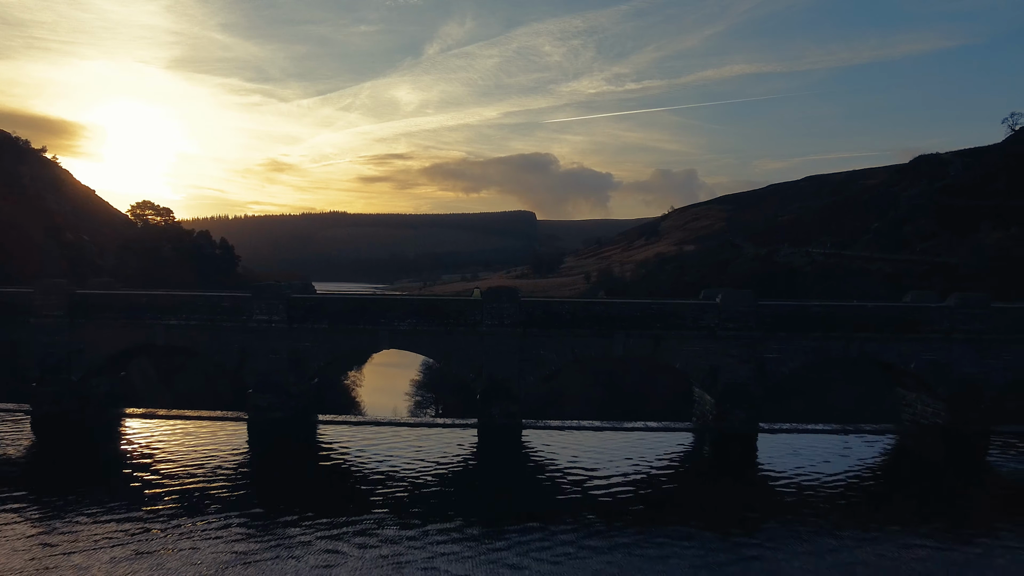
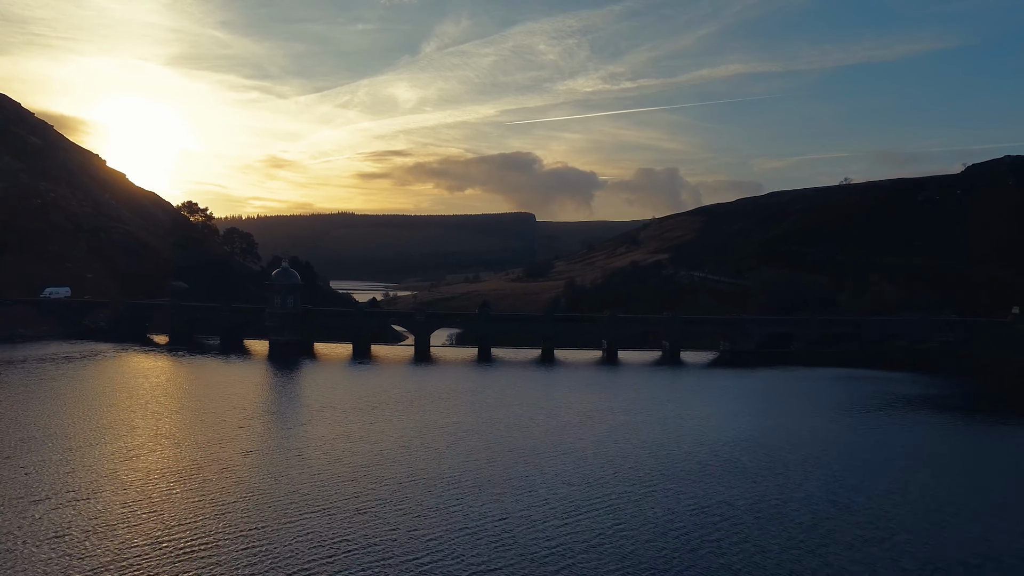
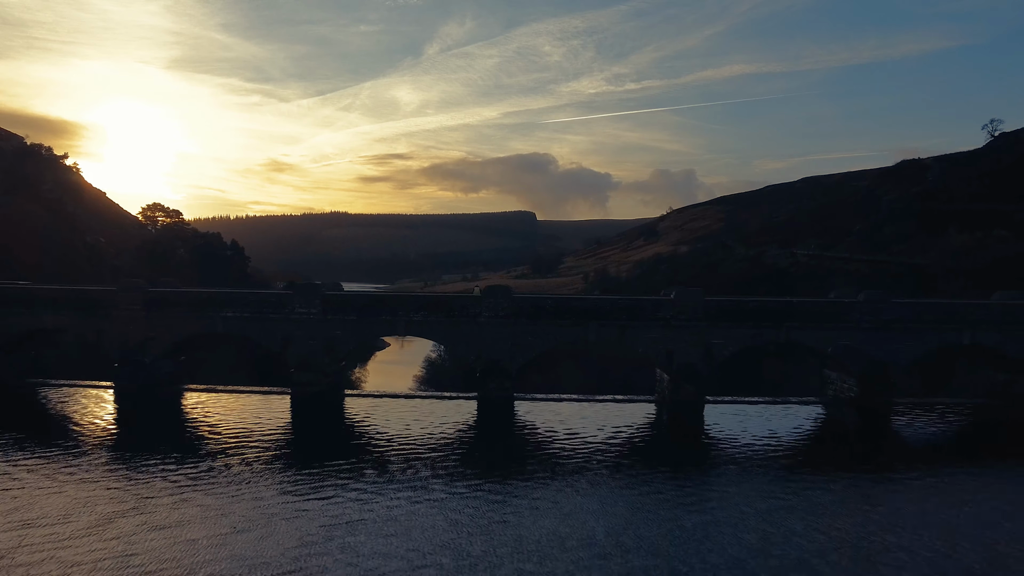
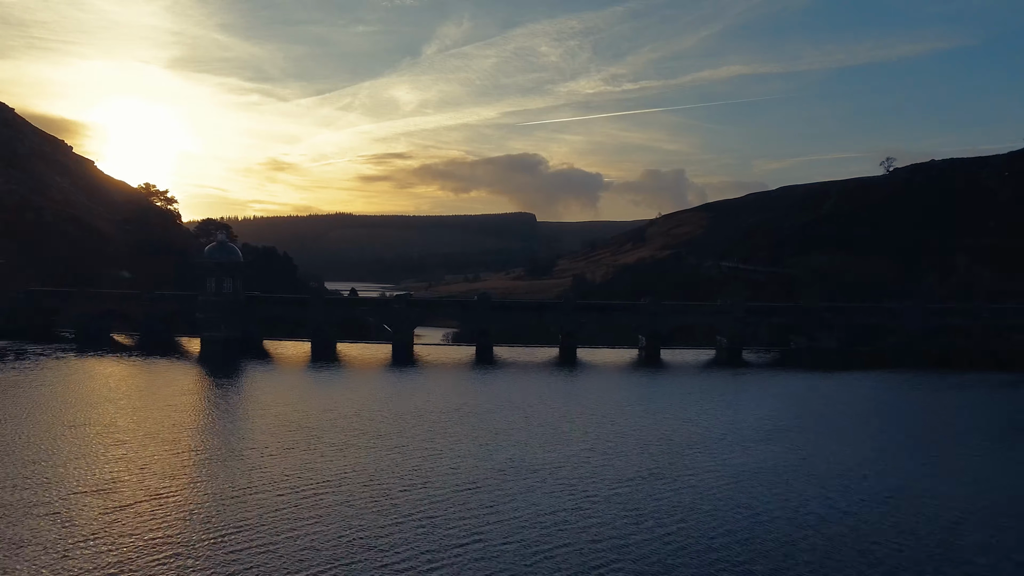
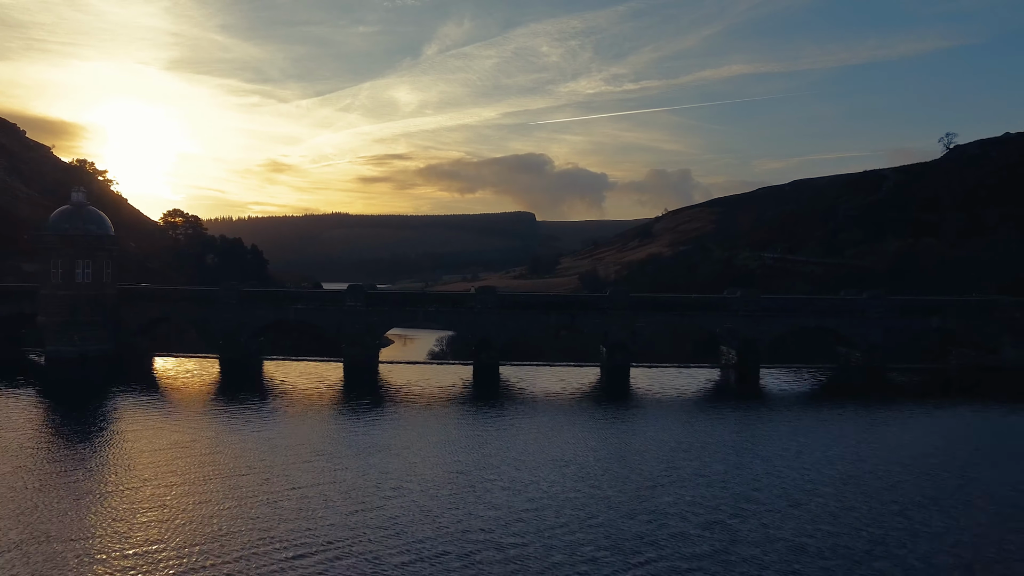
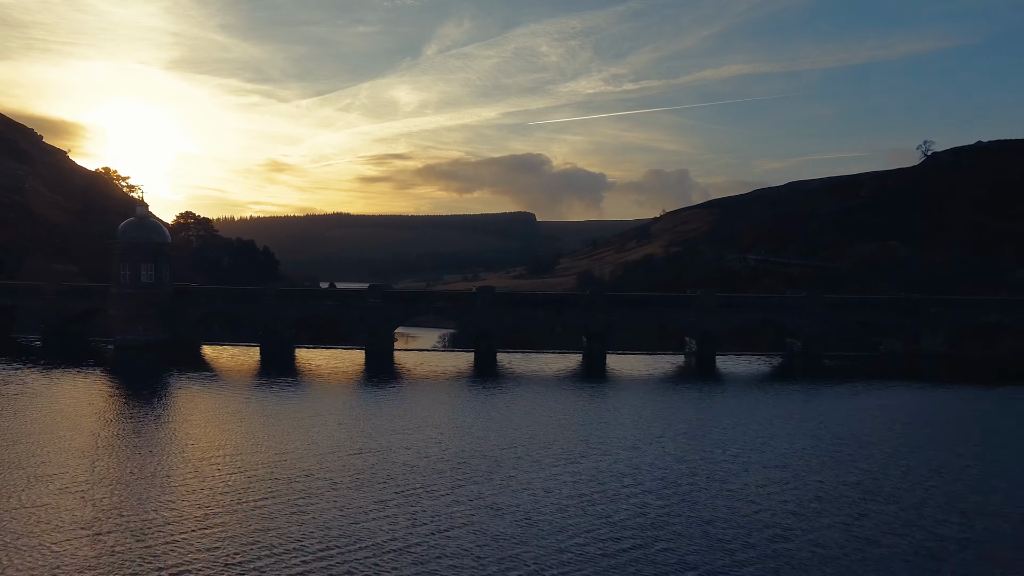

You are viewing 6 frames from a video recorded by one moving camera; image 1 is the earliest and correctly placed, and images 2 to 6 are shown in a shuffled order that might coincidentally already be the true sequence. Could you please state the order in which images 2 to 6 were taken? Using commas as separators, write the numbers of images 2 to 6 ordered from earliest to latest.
3, 5, 6, 4, 2
